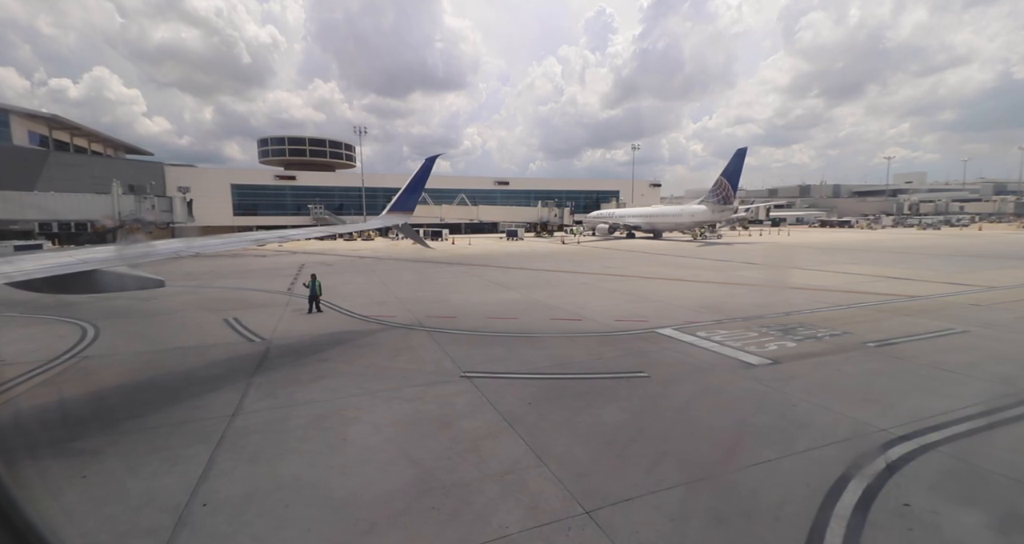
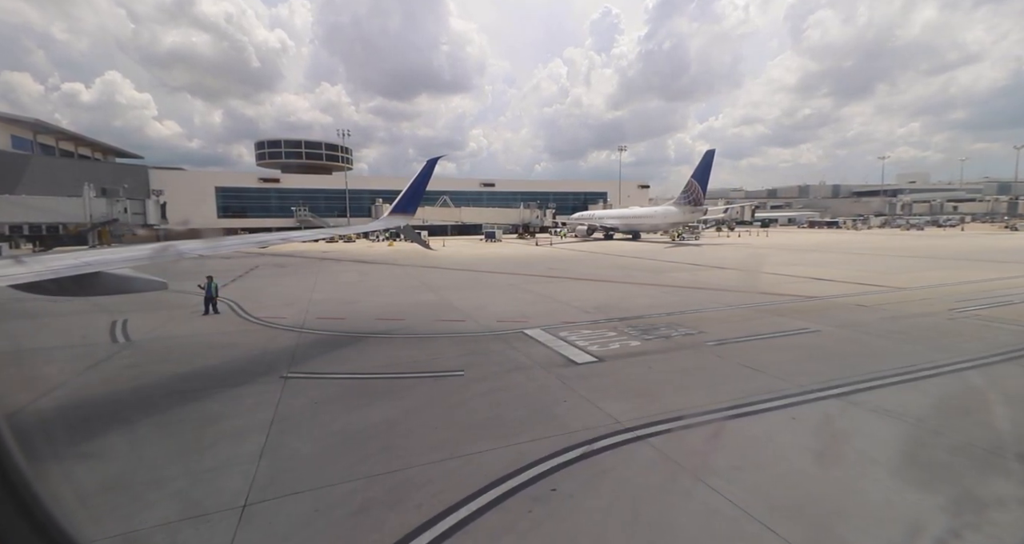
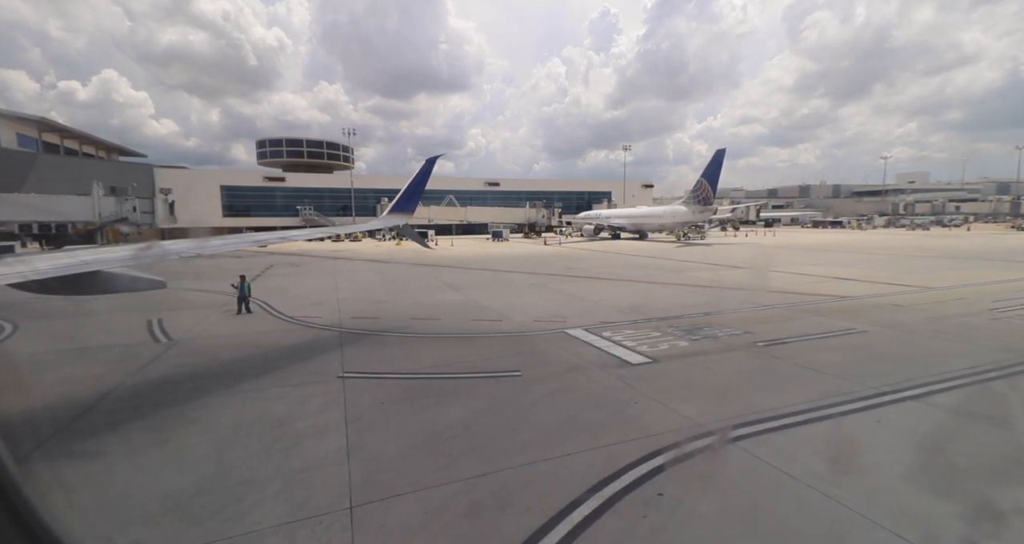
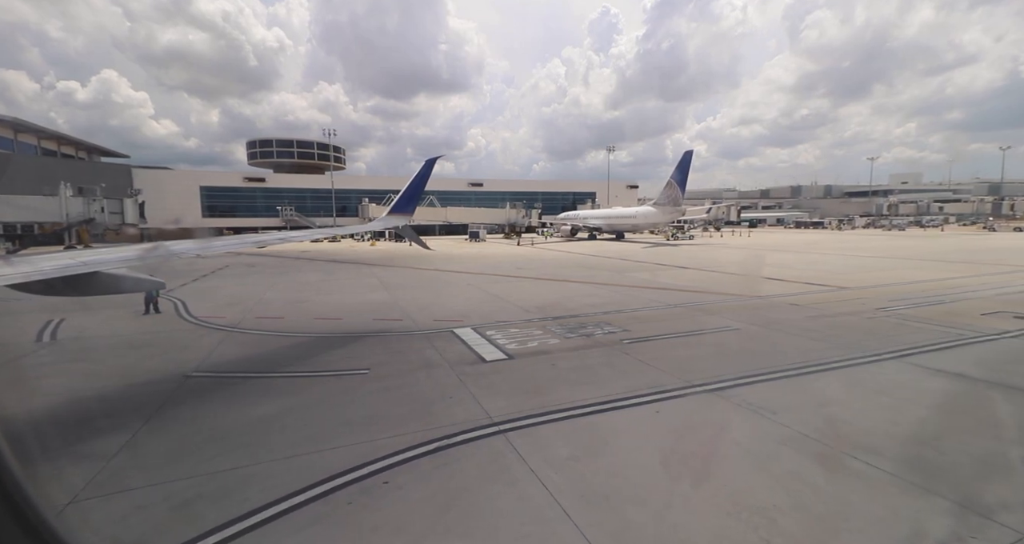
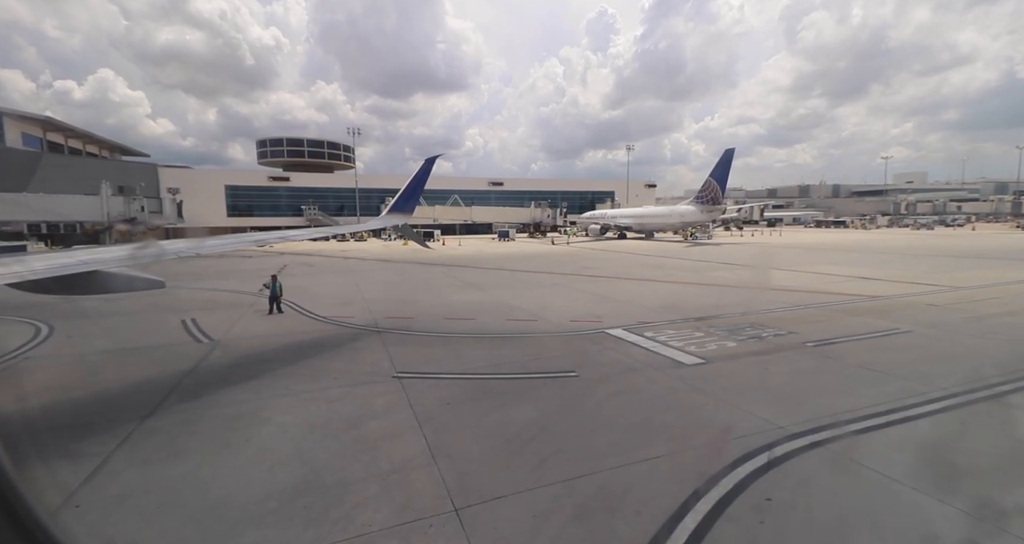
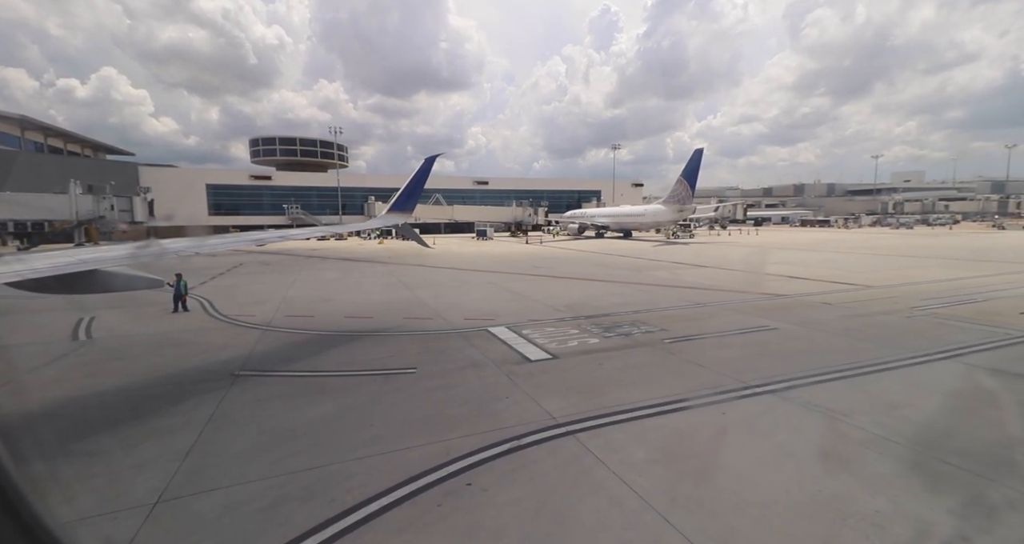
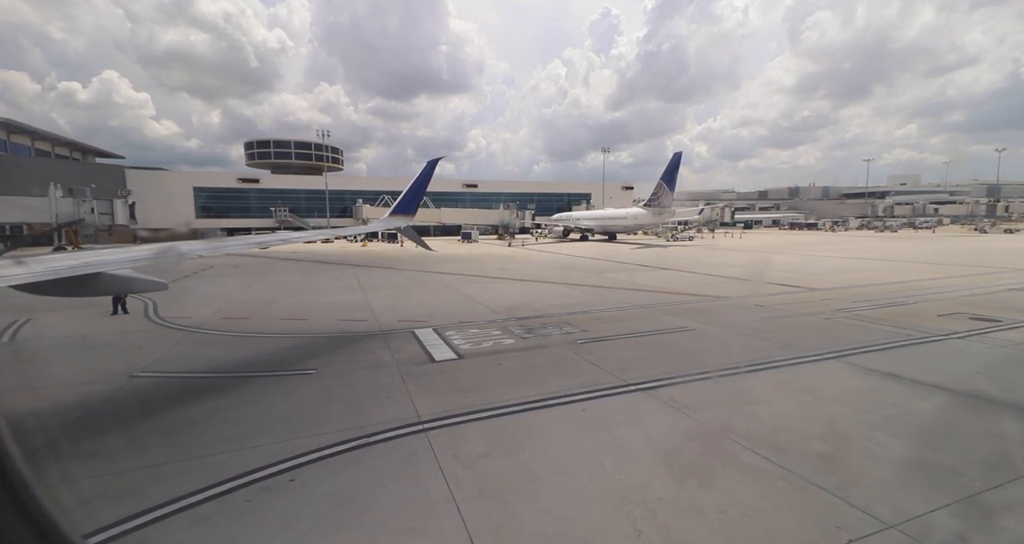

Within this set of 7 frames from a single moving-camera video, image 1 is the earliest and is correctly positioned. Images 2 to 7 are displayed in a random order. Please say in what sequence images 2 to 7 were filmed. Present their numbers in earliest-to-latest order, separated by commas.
5, 3, 2, 6, 4, 7
